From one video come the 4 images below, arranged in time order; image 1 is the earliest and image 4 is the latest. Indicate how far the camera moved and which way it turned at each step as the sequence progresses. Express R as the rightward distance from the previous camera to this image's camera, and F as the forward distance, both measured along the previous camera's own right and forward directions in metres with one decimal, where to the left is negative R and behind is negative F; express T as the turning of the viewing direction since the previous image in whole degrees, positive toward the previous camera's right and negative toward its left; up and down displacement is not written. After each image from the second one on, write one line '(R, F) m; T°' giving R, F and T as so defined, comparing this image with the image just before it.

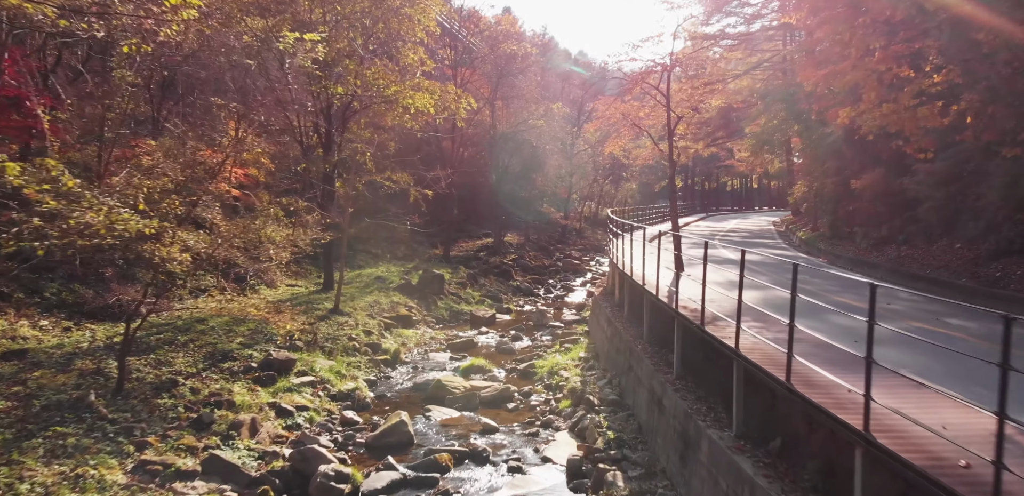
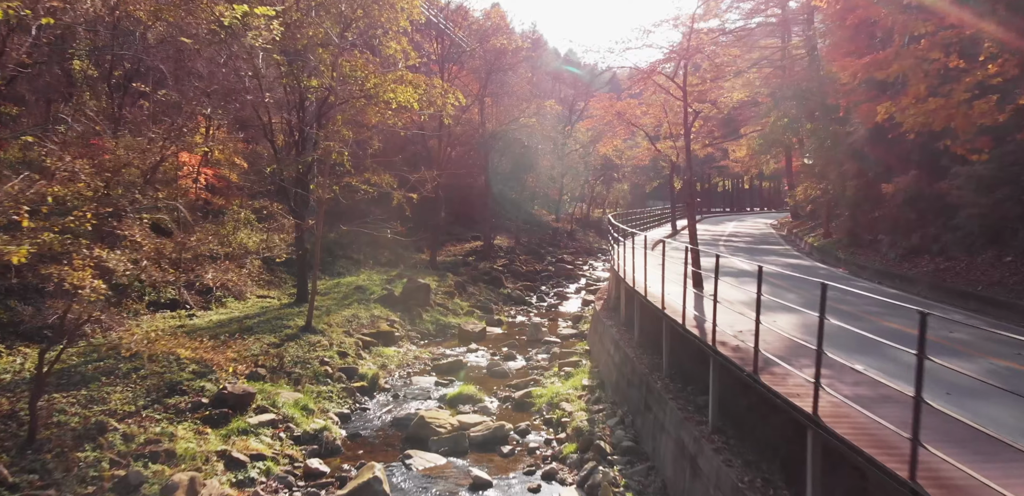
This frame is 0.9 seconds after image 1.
(-0.1, +1.7) m; +1°
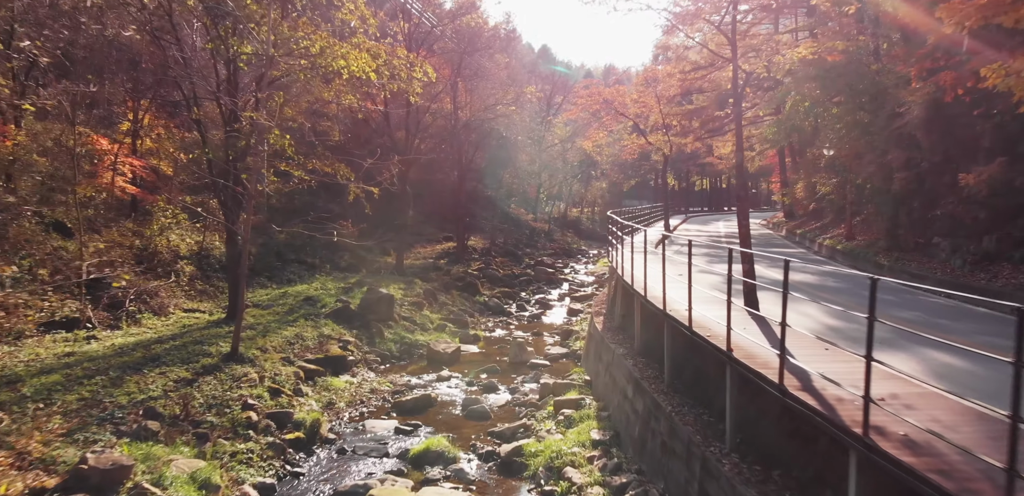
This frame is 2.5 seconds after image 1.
(-0.2, +3.1) m; +2°
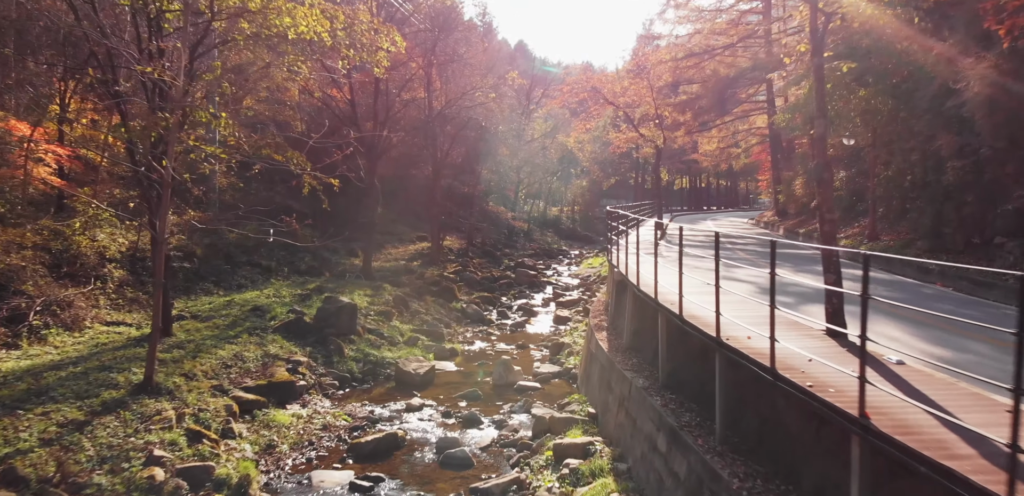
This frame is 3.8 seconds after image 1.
(-0.1, +2.4) m; +2°
